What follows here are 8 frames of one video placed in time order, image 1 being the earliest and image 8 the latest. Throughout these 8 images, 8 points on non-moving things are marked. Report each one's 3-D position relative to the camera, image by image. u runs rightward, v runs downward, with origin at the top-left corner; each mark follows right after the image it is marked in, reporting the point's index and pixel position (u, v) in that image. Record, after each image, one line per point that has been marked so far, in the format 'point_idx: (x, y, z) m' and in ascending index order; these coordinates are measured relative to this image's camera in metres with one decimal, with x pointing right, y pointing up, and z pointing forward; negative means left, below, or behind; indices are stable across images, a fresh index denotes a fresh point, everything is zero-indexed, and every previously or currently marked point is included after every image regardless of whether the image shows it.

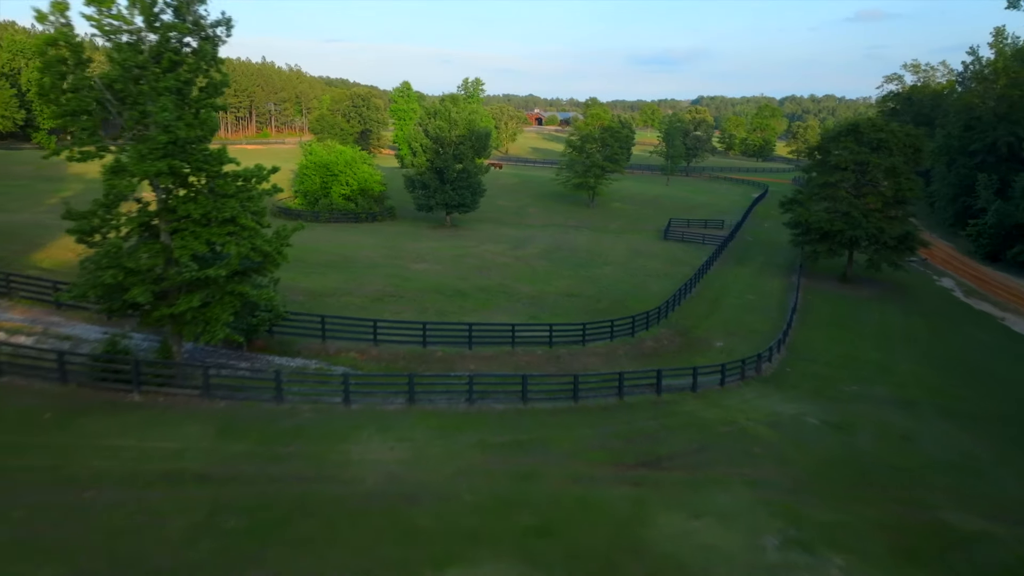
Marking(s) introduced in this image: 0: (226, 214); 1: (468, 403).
0: (-6.0, +1.6, +12.5) m
1: (-1.1, -2.9, +15.0) m
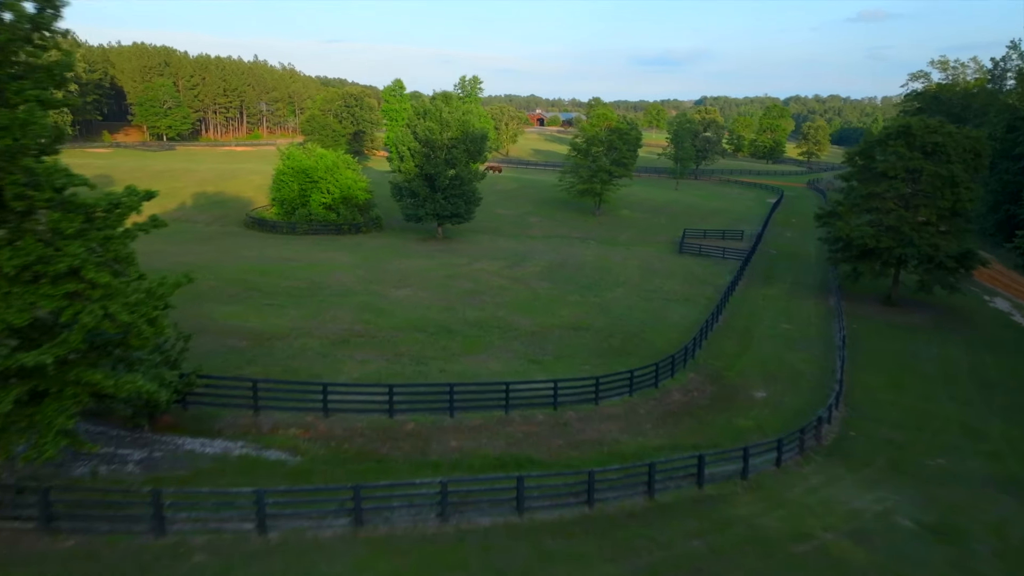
0: (-6.2, +0.3, +8.1) m
1: (-1.3, -4.2, +10.6) m
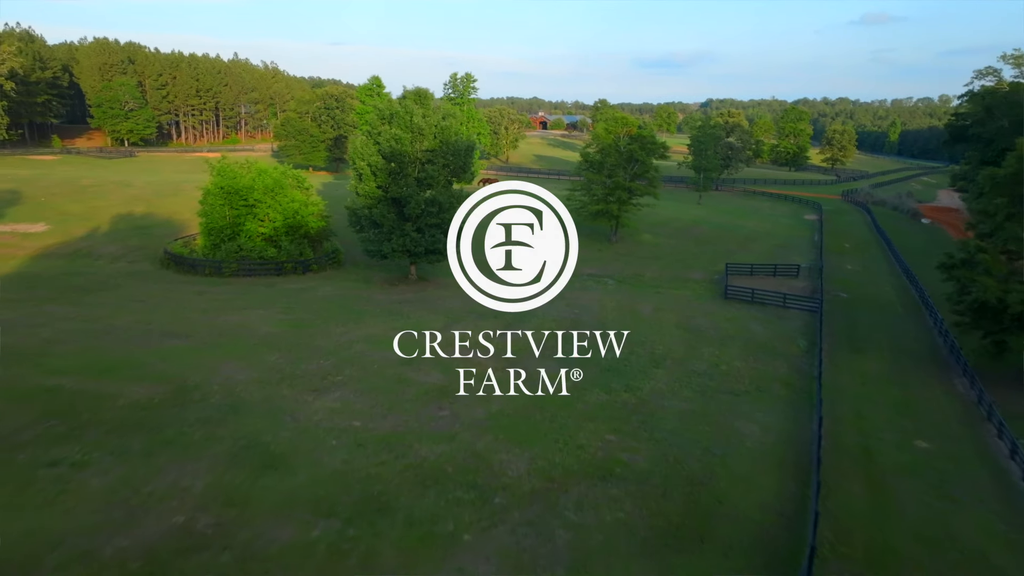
0: (-6.6, -2.5, -1.3) m
1: (-1.7, -7.0, +1.1) m
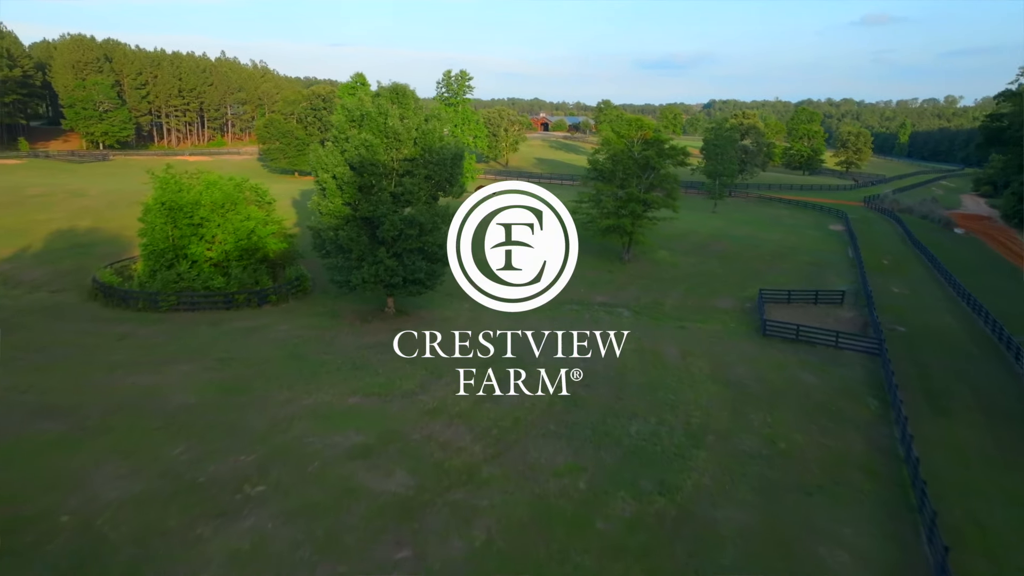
0: (-6.8, -4.0, -6.4) m
1: (-1.8, -8.5, -4.0) m
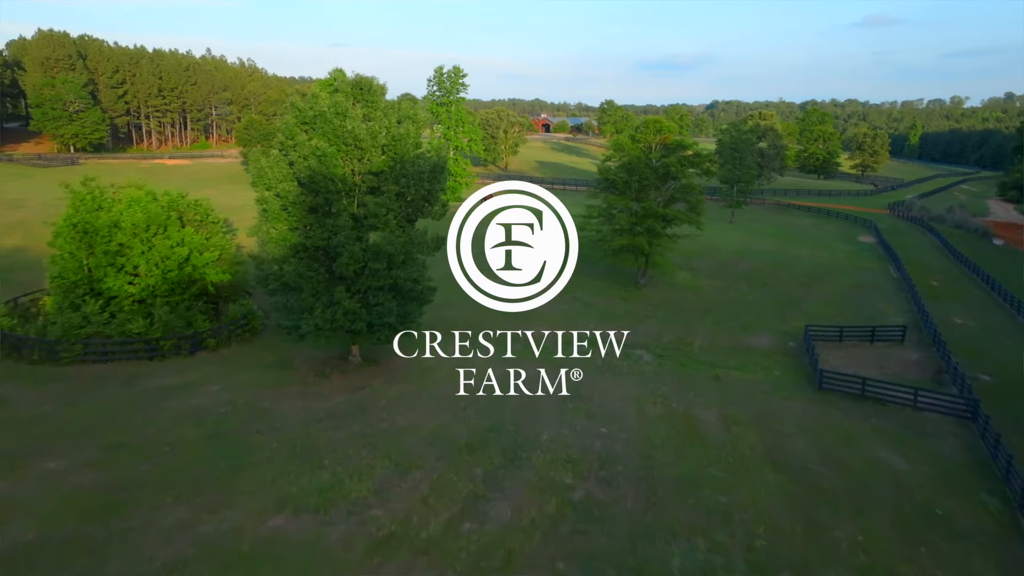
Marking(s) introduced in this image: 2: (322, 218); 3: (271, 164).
0: (-7.0, -5.5, -11.6) m
1: (-2.1, -10.0, -9.2) m
2: (-5.9, +2.2, +18.6) m
3: (-7.6, +3.9, +18.8) m
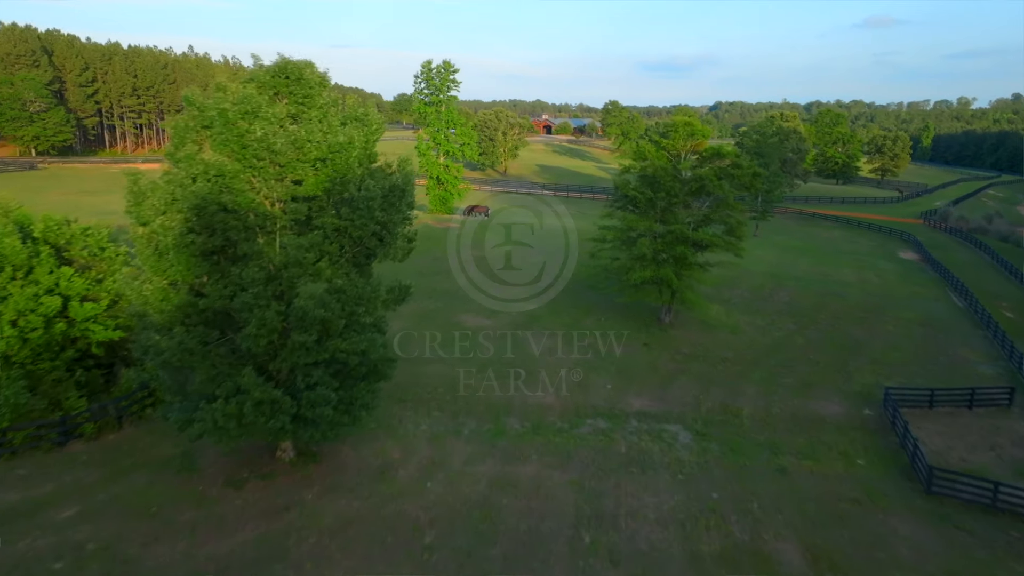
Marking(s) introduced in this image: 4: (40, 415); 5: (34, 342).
0: (-7.2, -7.1, -17.5) m
1: (-2.3, -11.6, -15.1) m
2: (-6.2, +0.5, +12.7) m
3: (-7.8, +2.2, +13.0) m
4: (-11.8, -3.2, +15.0) m
5: (-12.5, -1.4, +15.6) m
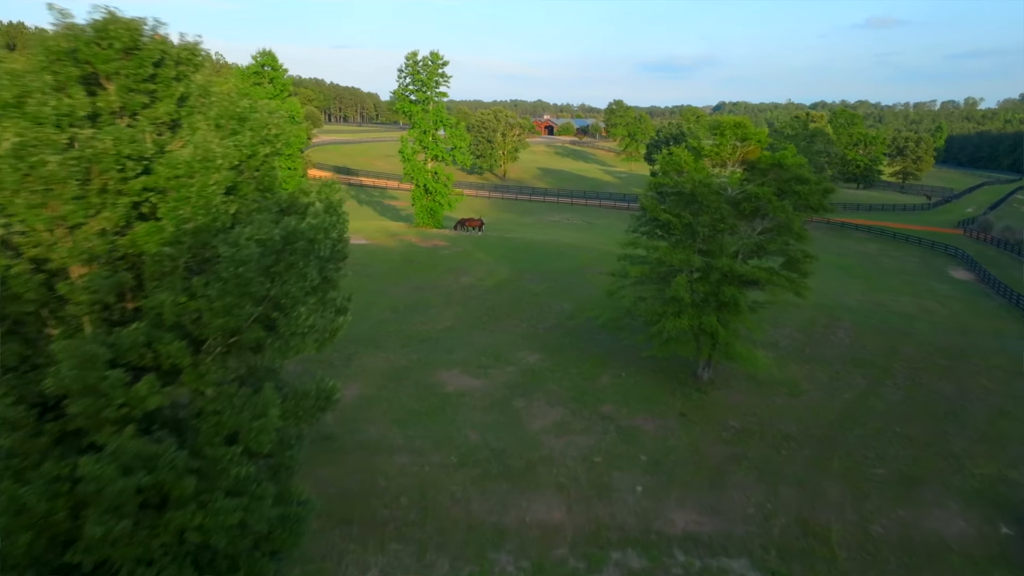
0: (-7.4, -8.7, -23.2) m
1: (-2.5, -13.2, -20.8) m
2: (-6.3, -1.1, +7.0) m
3: (-8.0, +0.6, +7.2) m
4: (-12.0, -4.8, +9.2) m
5: (-12.7, -3.0, +9.8) m
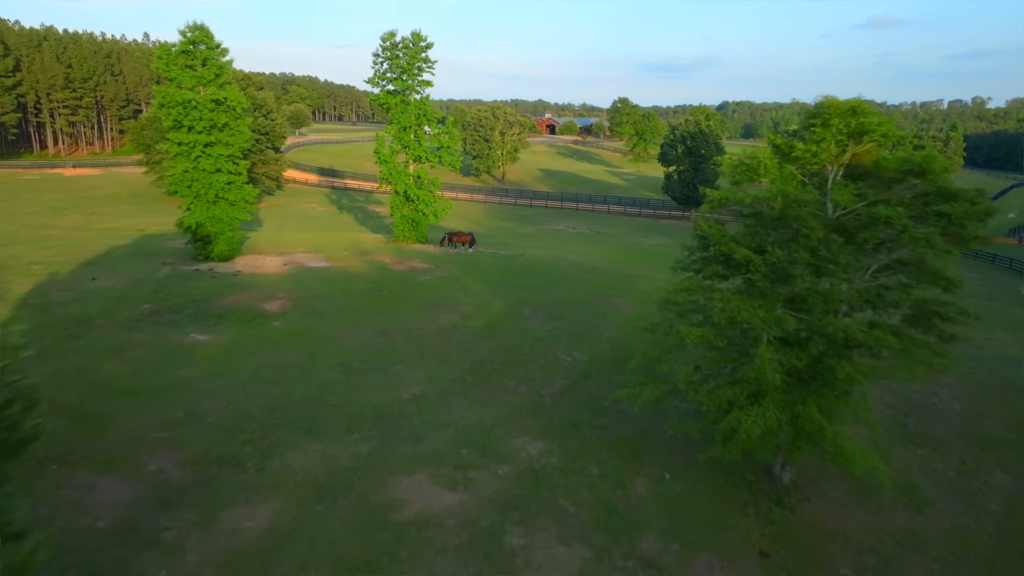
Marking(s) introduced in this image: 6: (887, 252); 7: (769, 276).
0: (-7.7, -10.2, -29.6) m
1: (-2.7, -14.7, -27.2) m
2: (-6.5, -2.6, +0.6) m
3: (-8.2, -0.8, +0.8) m
4: (-12.2, -6.2, +2.9) m
5: (-12.9, -4.5, +3.4) m
6: (+7.9, +0.8, +12.9) m
7: (+5.1, +0.4, +12.9) m
